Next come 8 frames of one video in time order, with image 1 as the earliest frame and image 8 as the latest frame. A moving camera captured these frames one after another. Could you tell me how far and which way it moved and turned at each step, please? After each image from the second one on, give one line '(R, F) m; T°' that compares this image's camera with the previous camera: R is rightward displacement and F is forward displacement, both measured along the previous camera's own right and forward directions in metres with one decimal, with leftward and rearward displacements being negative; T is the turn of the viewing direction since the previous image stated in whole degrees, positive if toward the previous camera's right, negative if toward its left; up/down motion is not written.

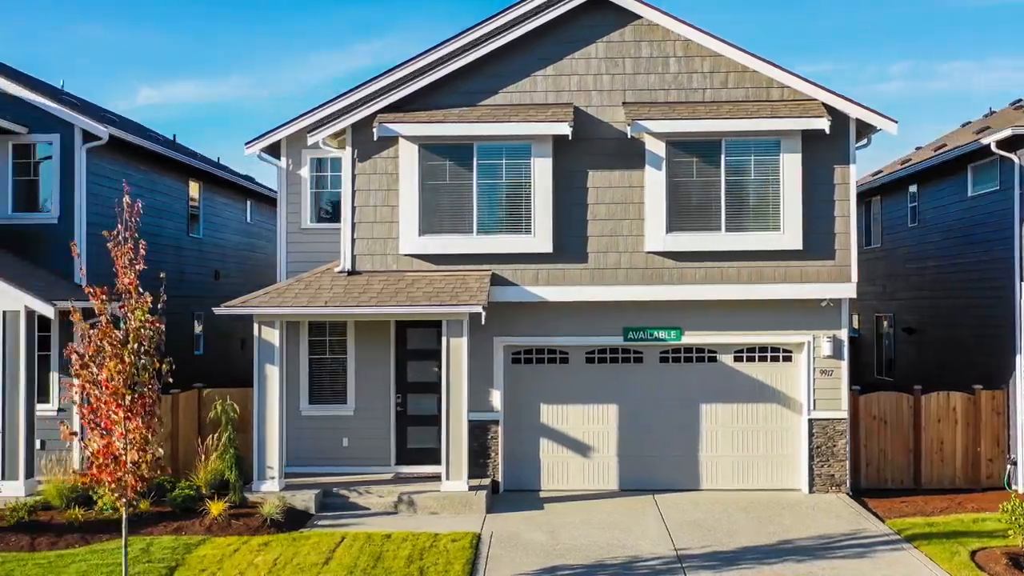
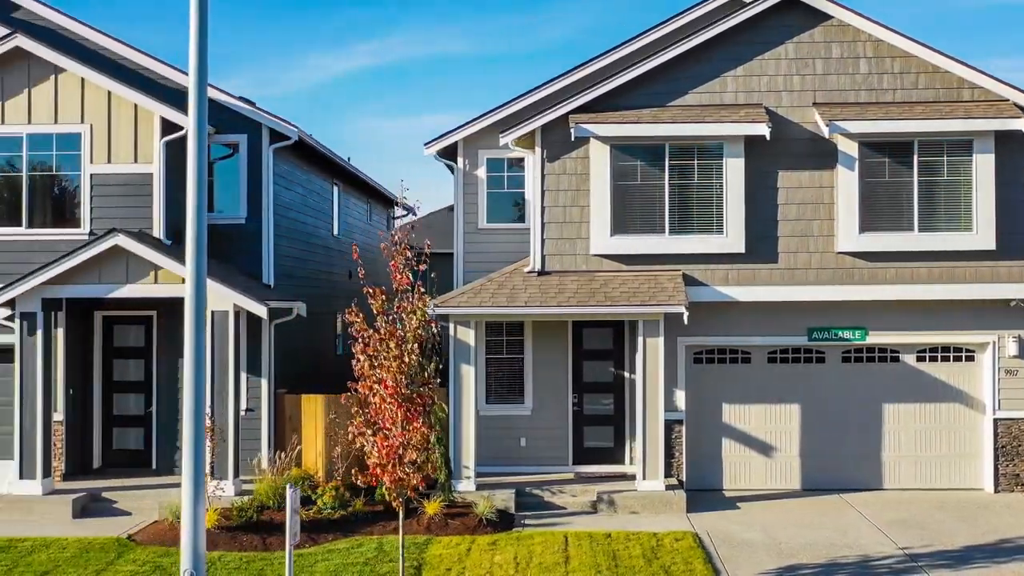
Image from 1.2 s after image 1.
(-2.3, 0.0) m; 0°
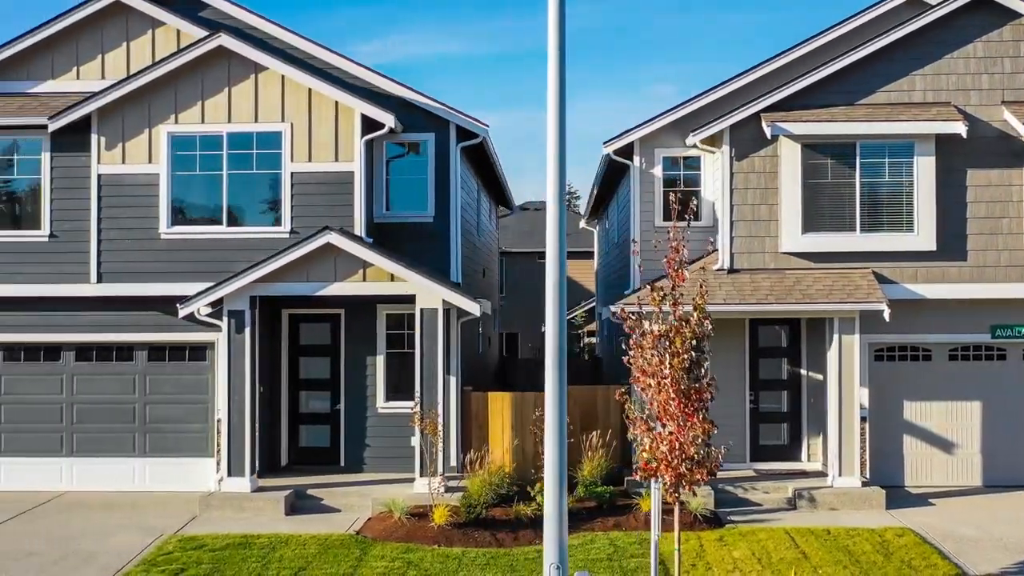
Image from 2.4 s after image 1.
(-2.3, -0.1) m; 0°
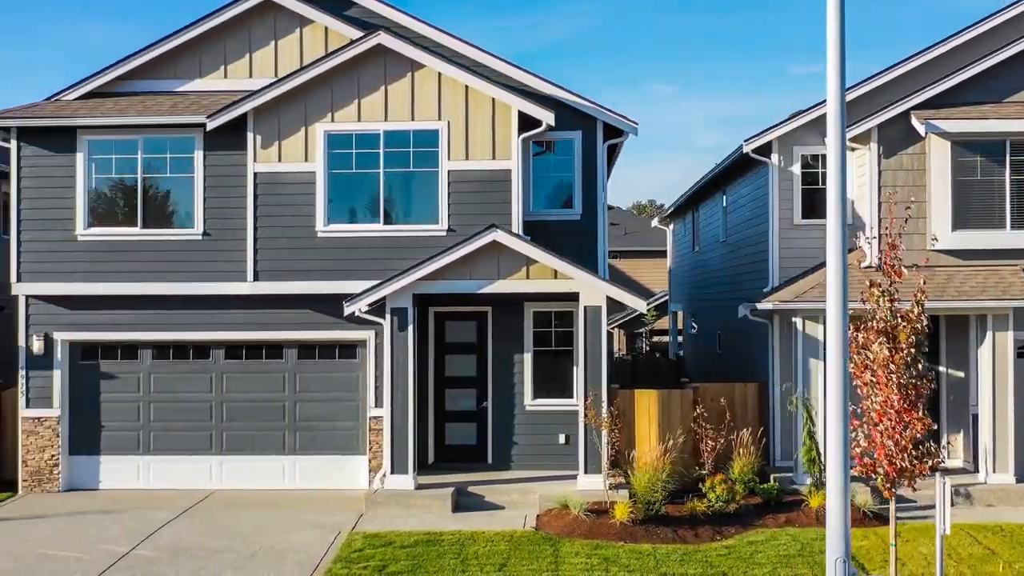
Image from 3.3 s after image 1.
(-1.8, 0.0) m; 0°
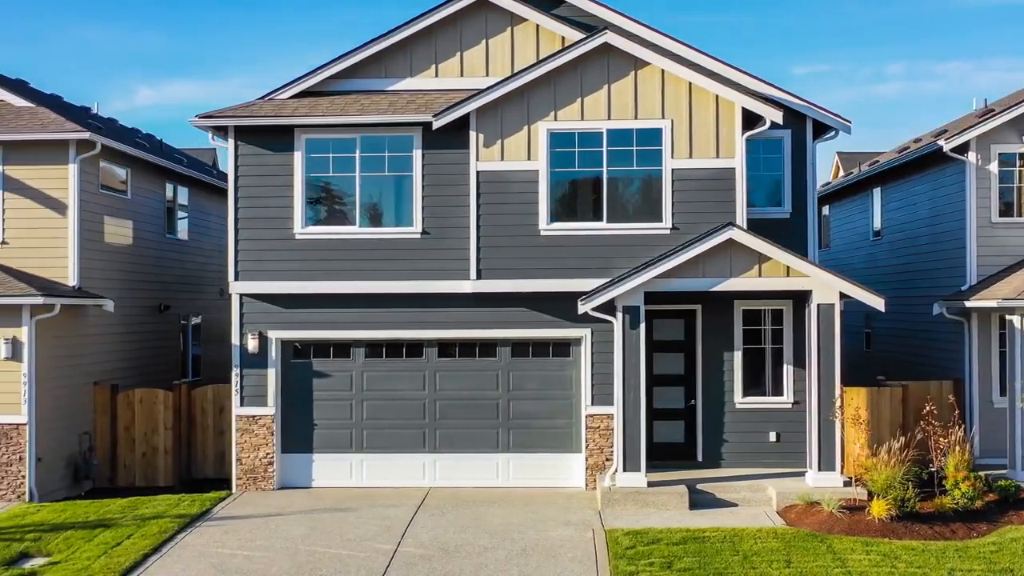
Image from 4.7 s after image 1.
(-2.6, 0.0) m; 0°
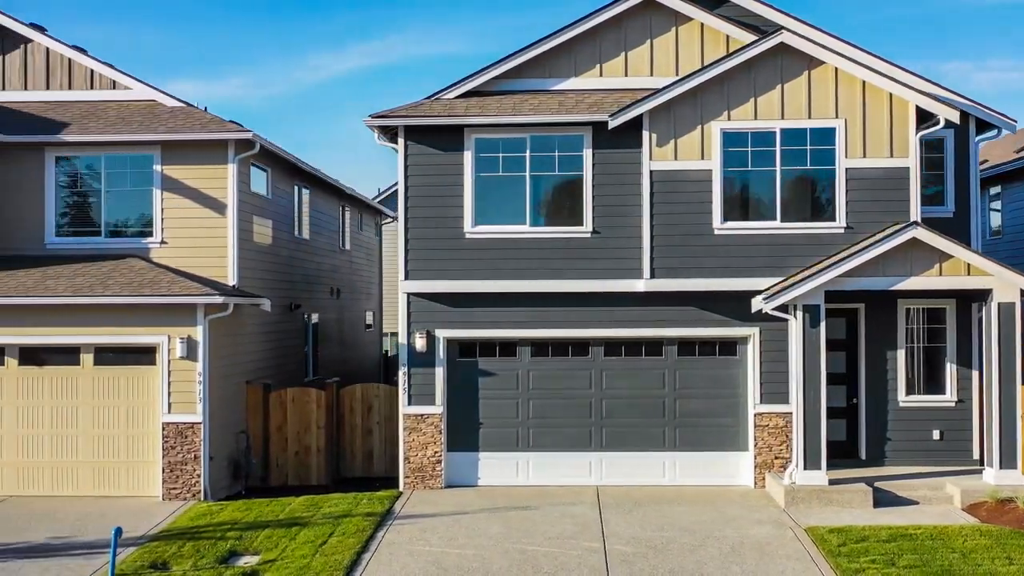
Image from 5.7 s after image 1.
(-2.0, 0.0) m; 0°
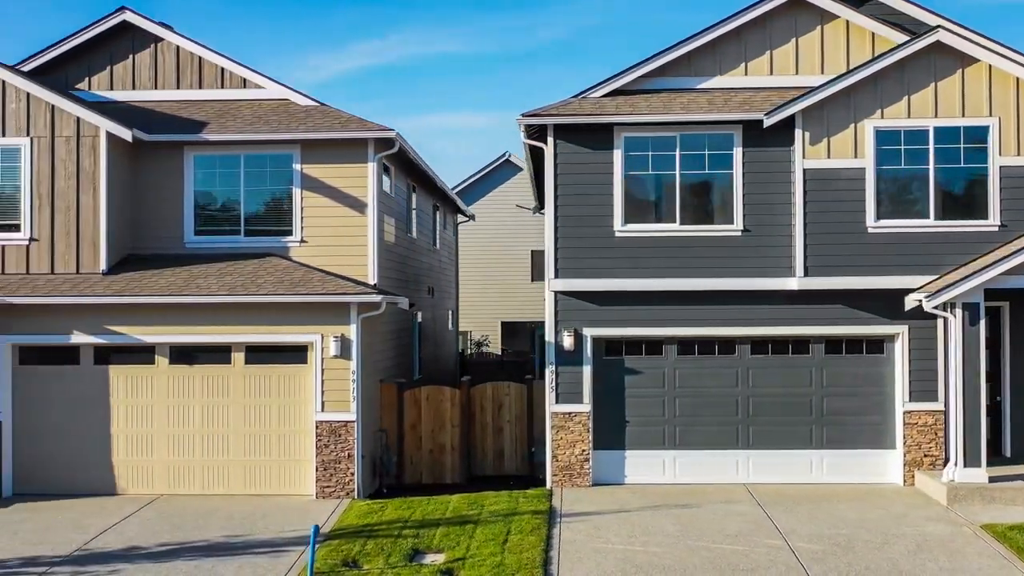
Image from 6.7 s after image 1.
(-1.8, 0.0) m; 0°
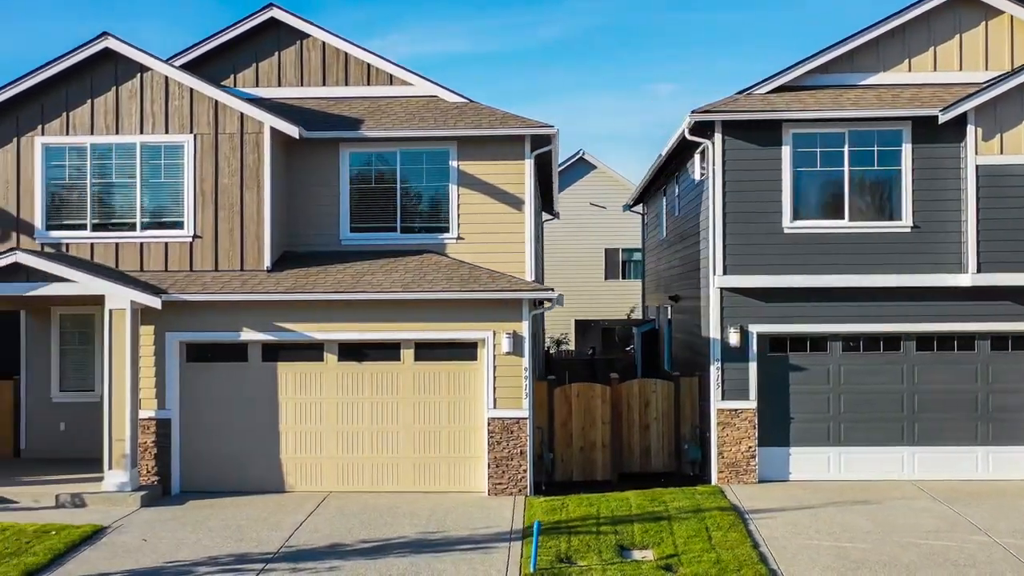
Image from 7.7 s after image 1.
(-2.0, 0.0) m; 0°
